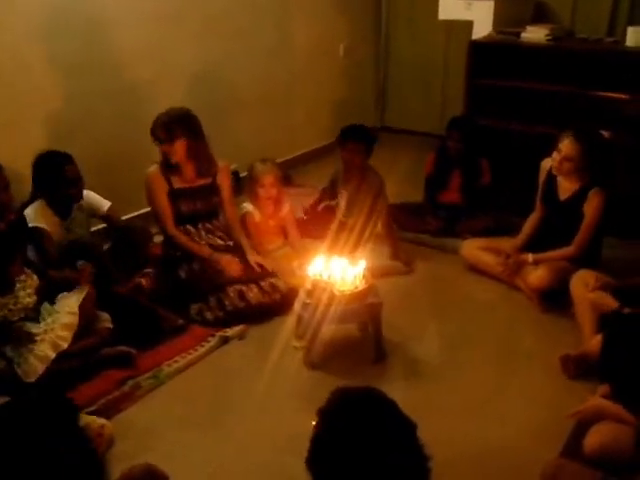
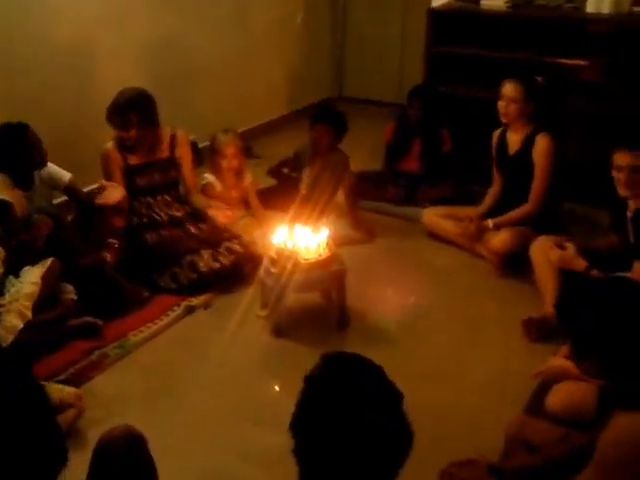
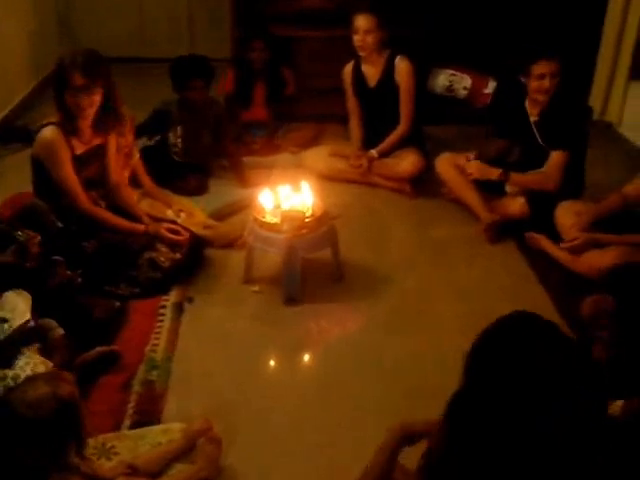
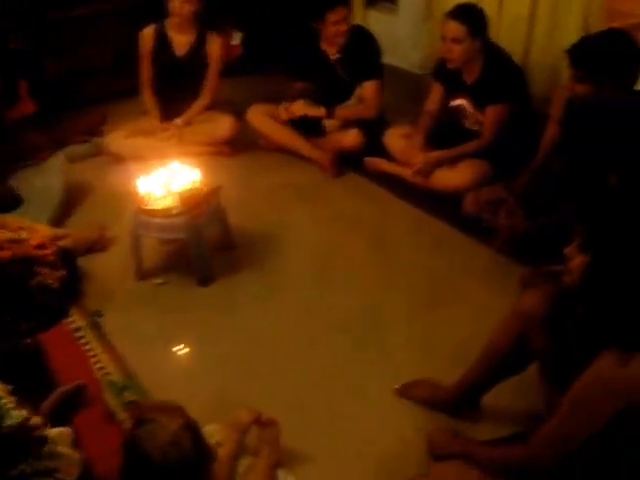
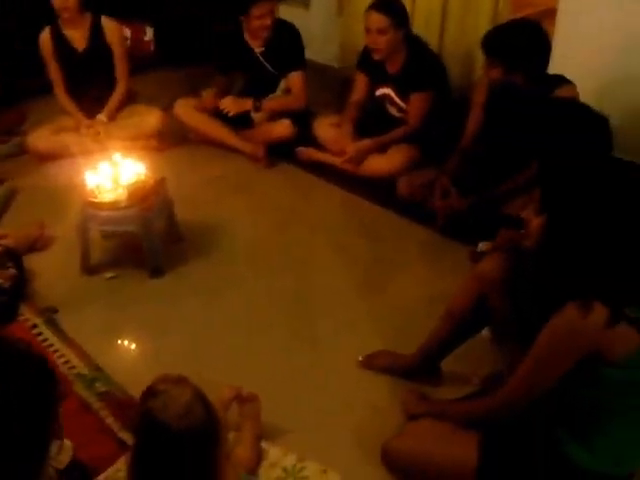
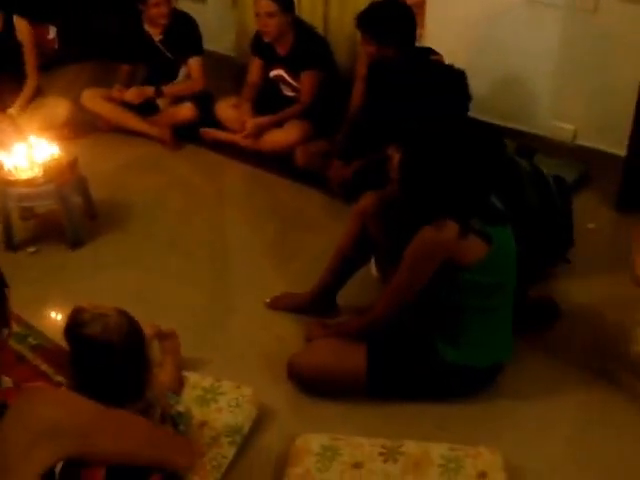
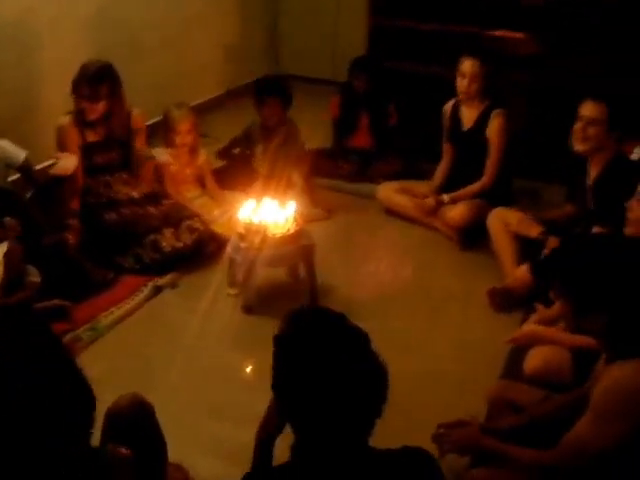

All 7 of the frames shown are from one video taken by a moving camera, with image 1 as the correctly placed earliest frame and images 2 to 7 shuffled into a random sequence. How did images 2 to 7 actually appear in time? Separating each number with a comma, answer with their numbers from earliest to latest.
2, 7, 3, 4, 5, 6
